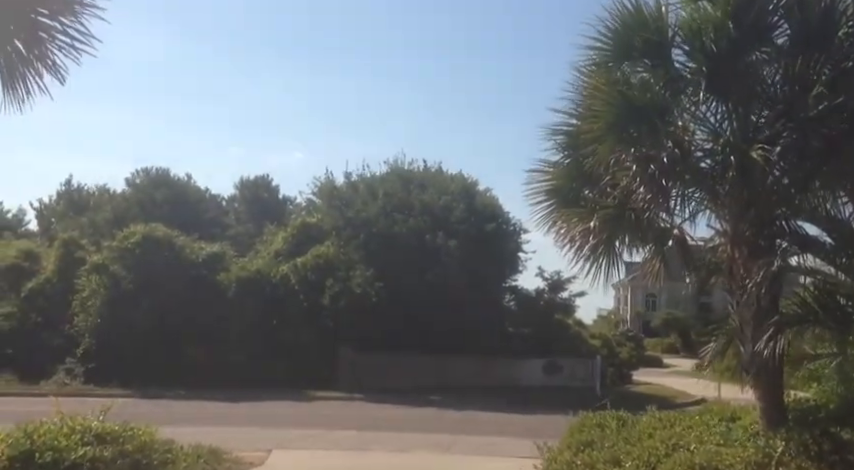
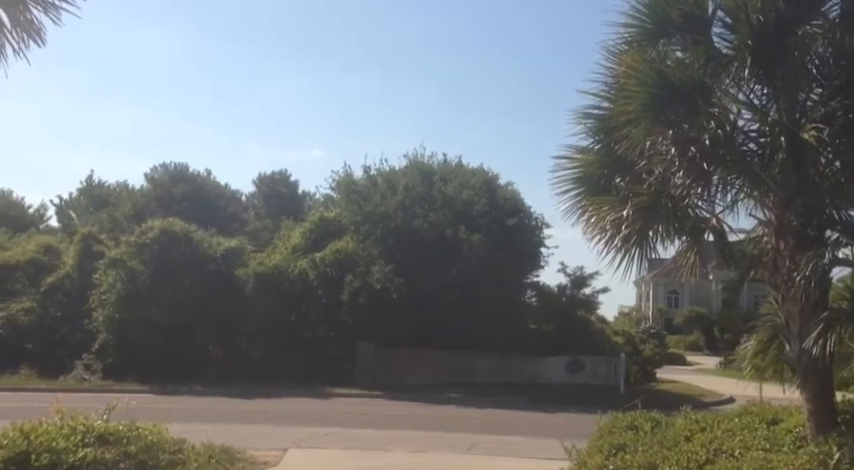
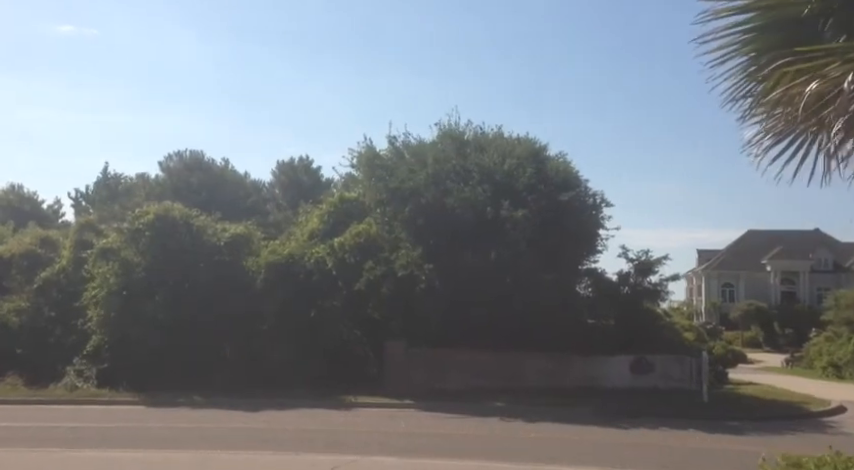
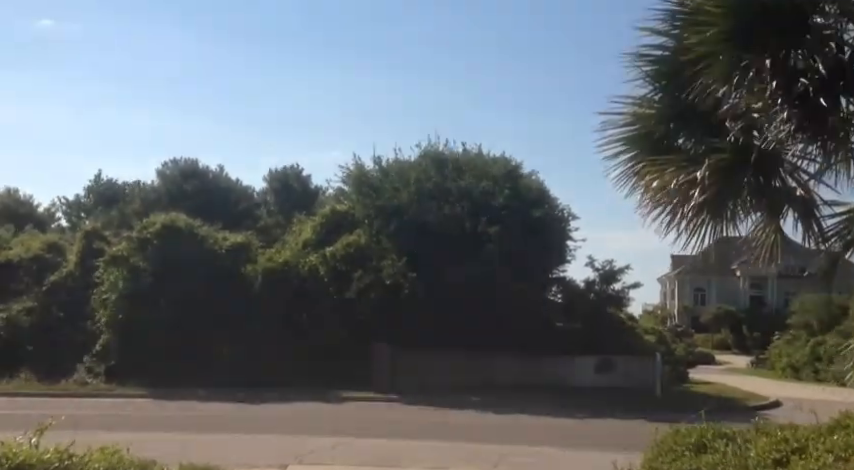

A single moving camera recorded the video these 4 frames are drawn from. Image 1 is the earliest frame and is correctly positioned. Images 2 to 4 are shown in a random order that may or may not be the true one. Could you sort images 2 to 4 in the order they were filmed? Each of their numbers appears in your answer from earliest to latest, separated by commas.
2, 4, 3
